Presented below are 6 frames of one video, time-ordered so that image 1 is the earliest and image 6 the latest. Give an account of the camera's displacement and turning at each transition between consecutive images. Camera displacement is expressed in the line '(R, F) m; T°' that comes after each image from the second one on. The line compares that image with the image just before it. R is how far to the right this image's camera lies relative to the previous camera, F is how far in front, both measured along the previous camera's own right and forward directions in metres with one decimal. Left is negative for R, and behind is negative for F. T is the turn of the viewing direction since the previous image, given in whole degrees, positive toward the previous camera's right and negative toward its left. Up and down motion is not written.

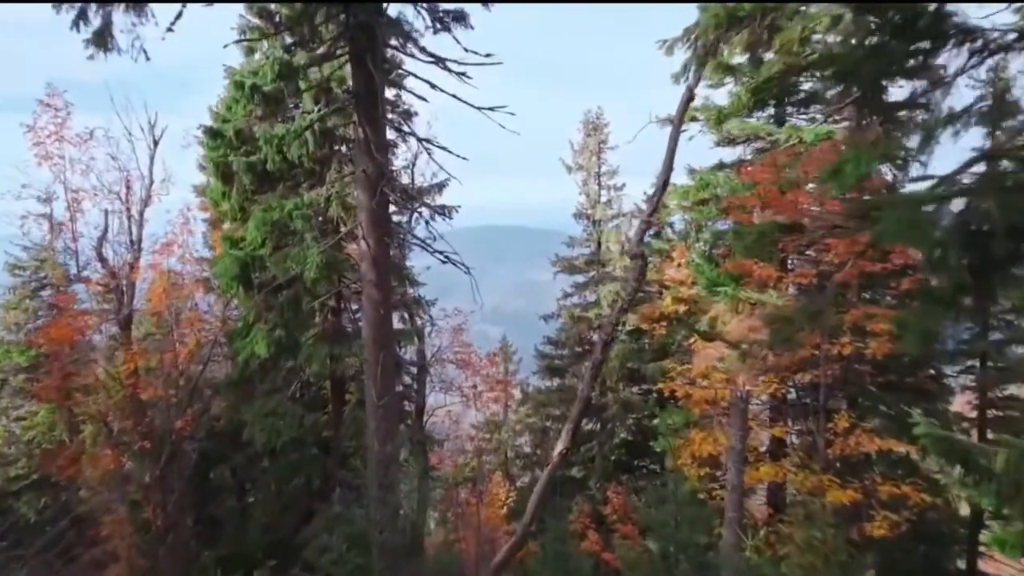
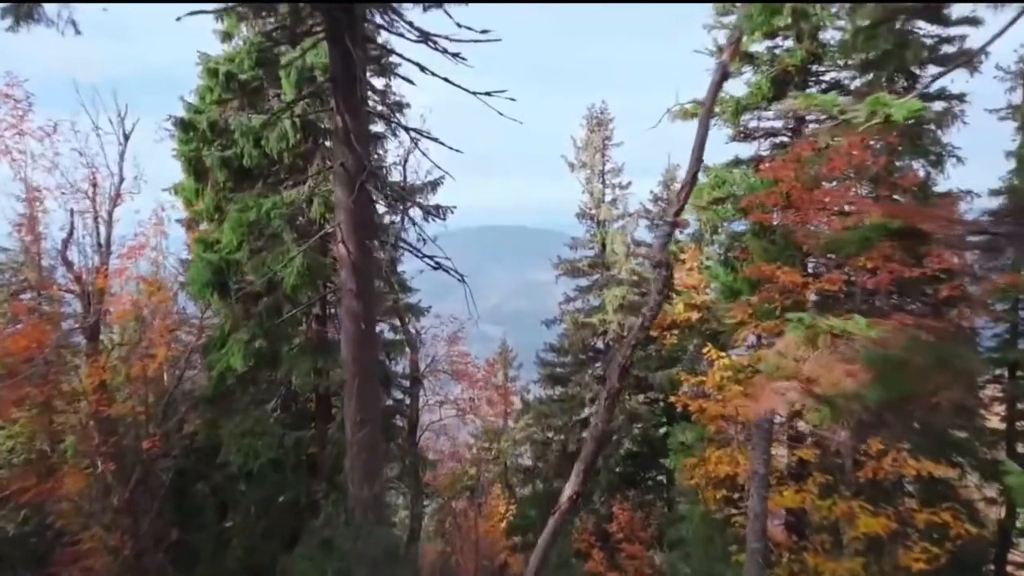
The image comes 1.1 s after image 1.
(0.0, +1.1) m; 0°
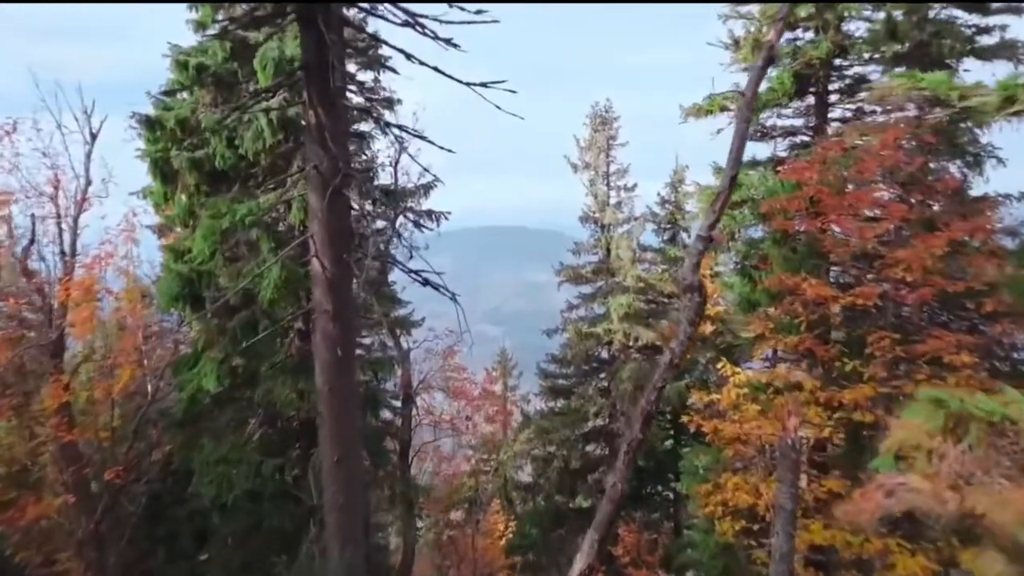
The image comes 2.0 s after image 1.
(0.0, +1.0) m; 0°
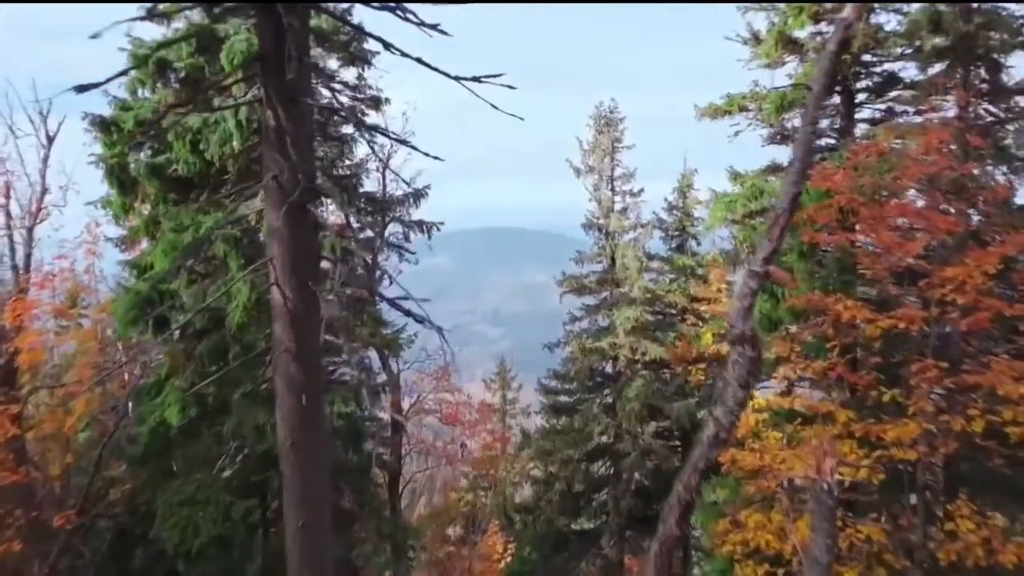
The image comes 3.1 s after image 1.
(0.0, +1.1) m; 0°
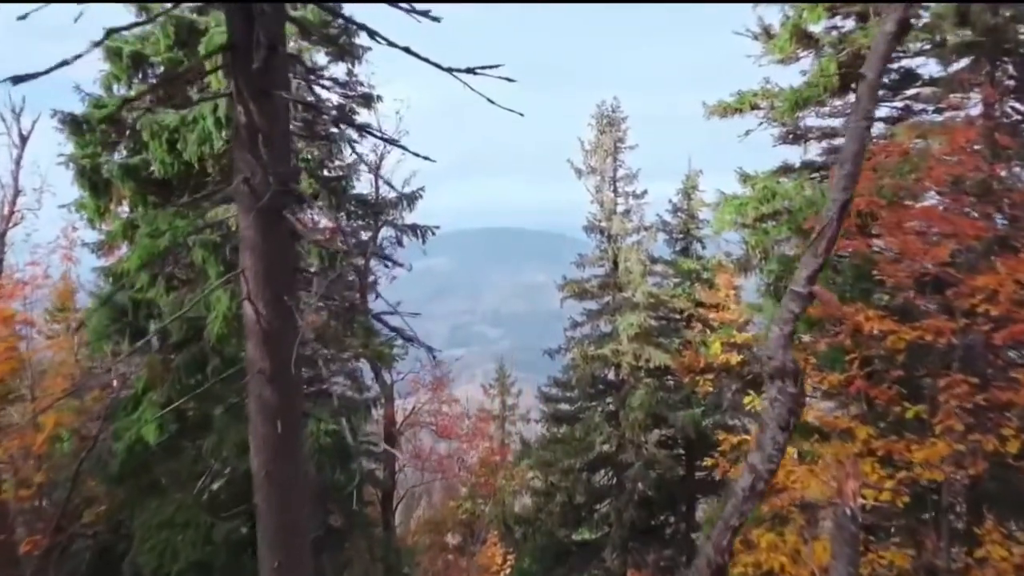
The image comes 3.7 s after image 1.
(0.0, +0.6) m; 0°
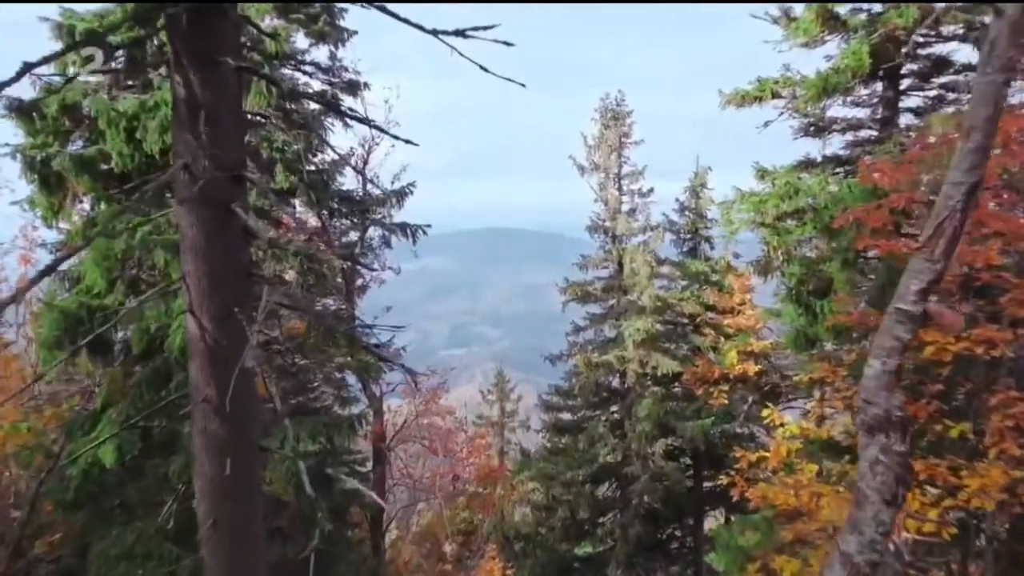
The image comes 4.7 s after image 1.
(0.0, +0.9) m; 0°
